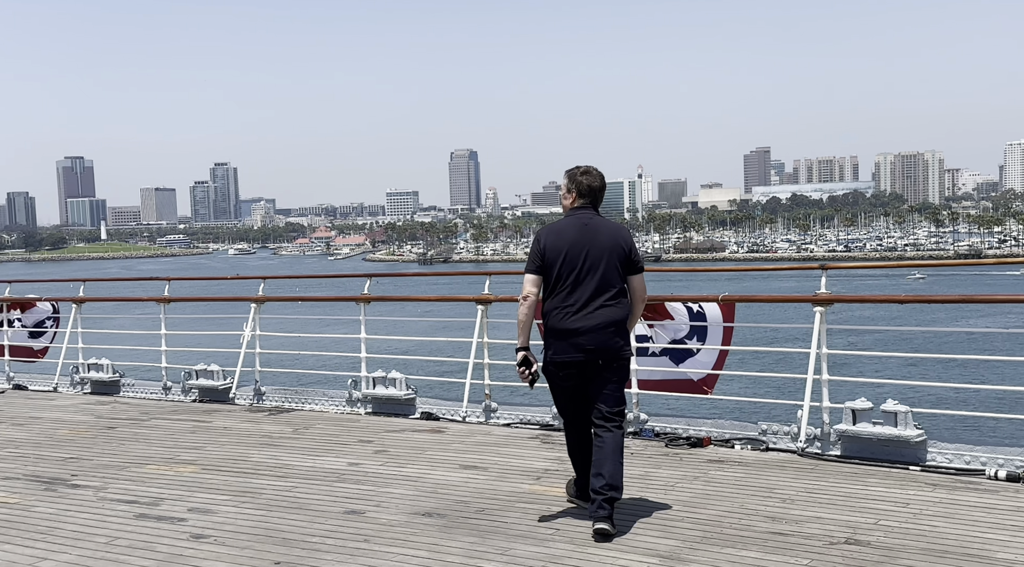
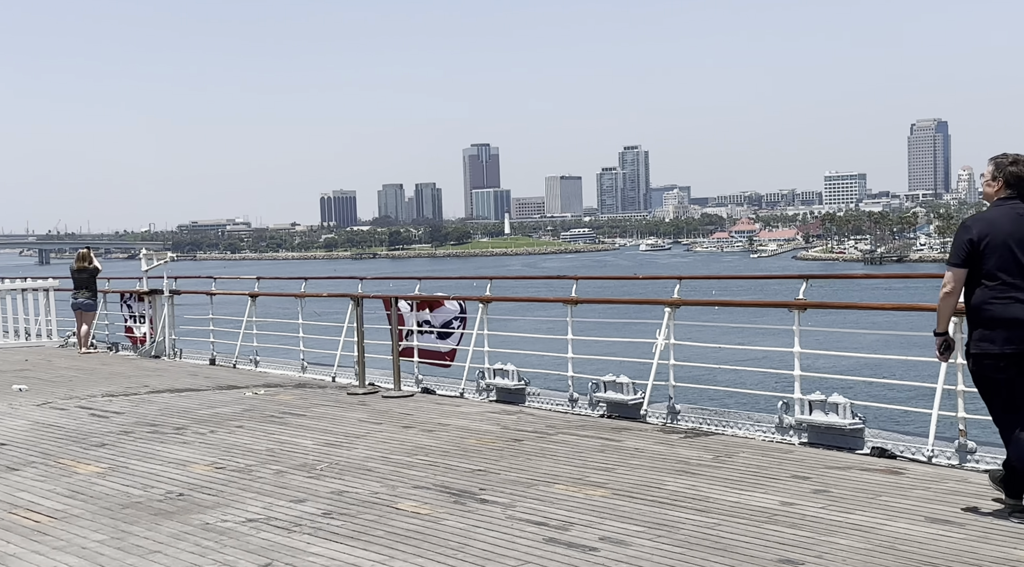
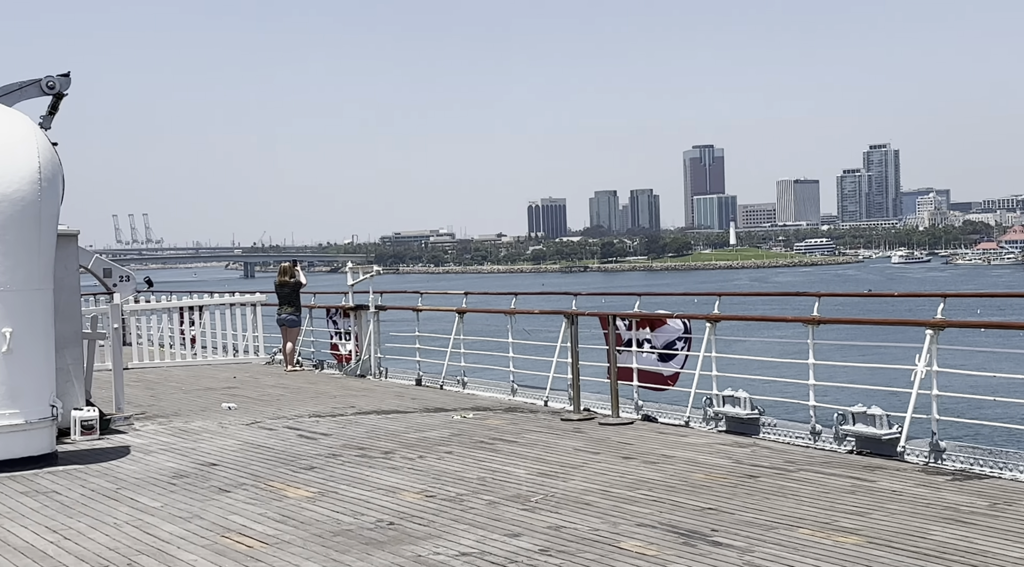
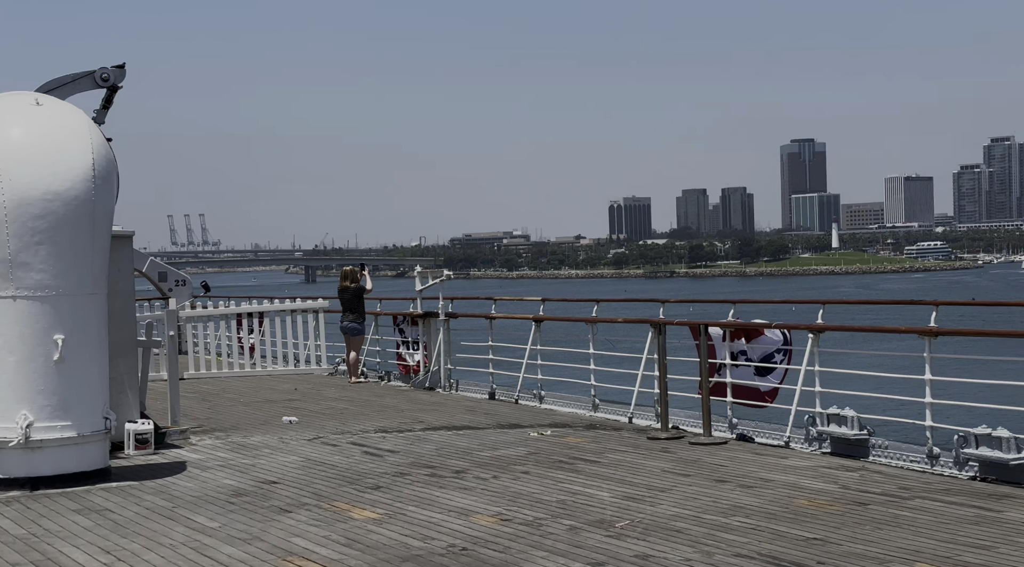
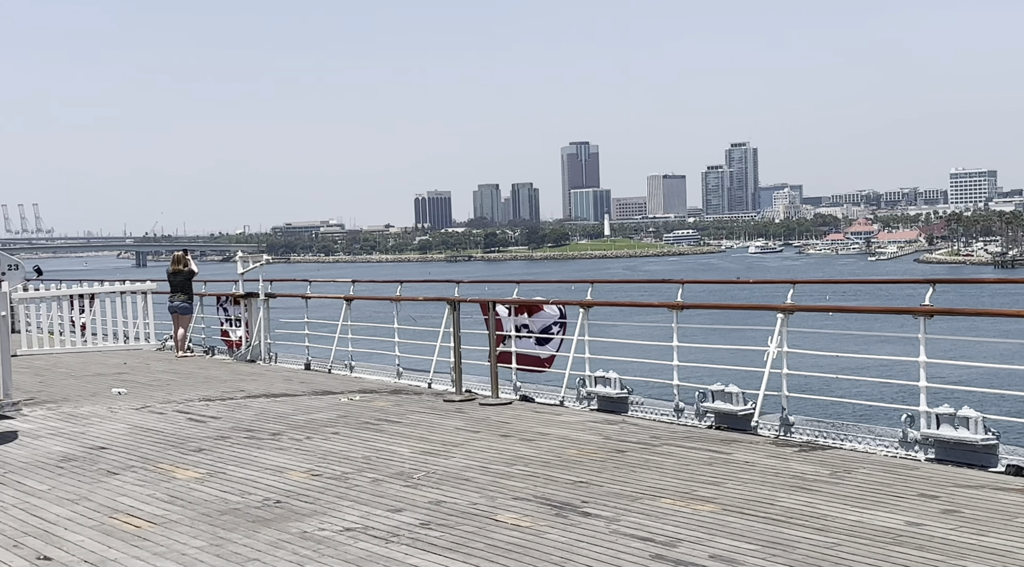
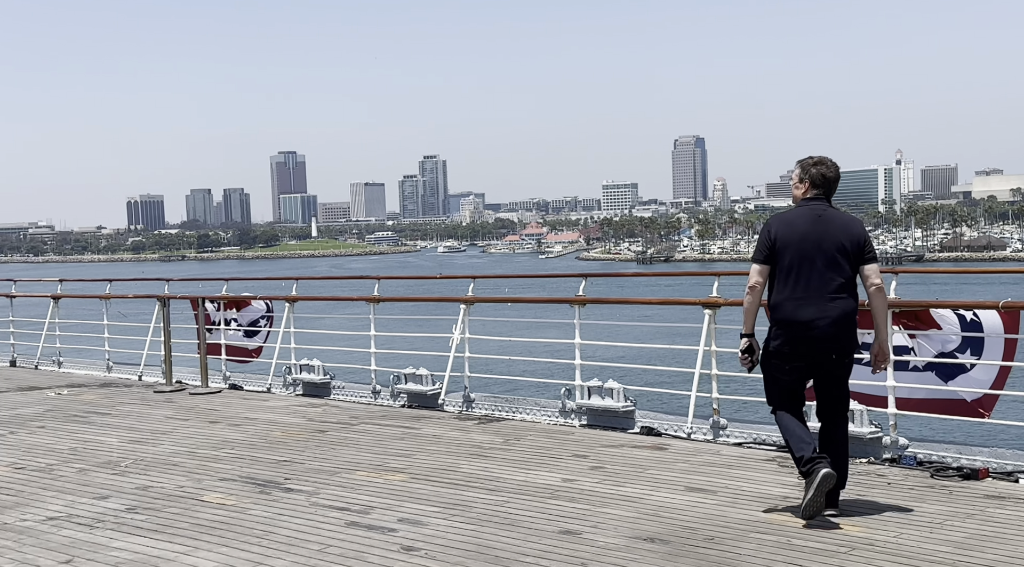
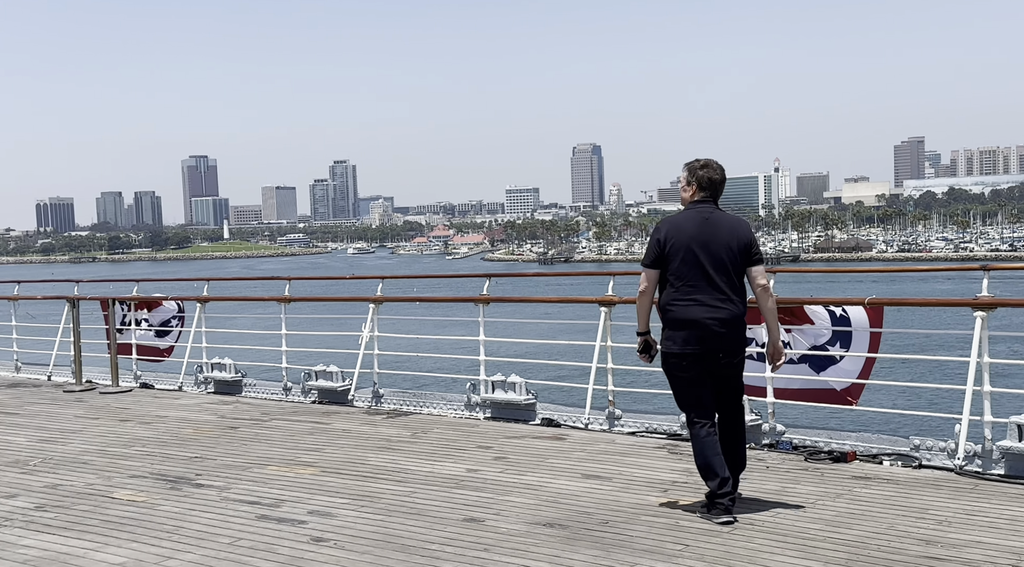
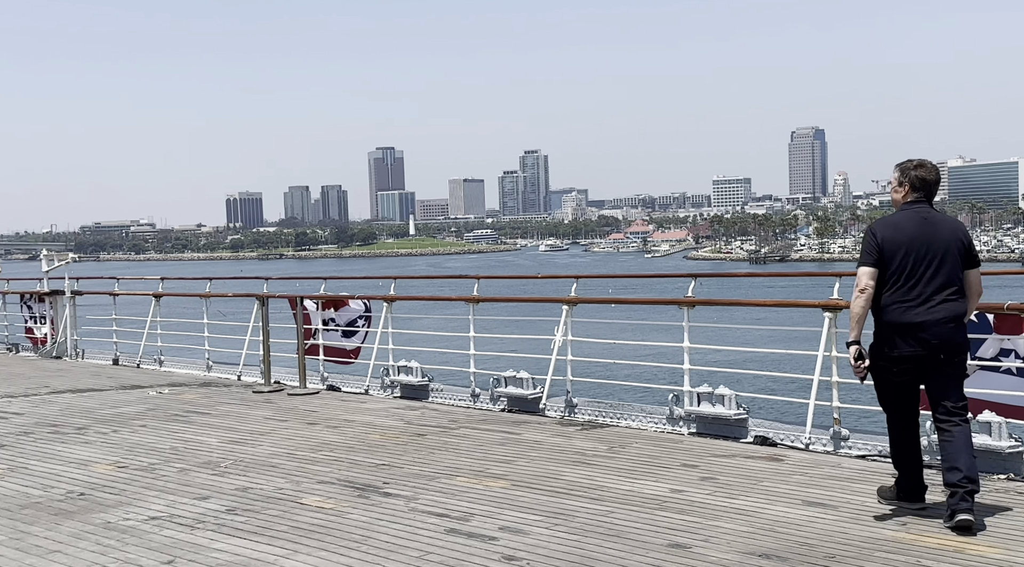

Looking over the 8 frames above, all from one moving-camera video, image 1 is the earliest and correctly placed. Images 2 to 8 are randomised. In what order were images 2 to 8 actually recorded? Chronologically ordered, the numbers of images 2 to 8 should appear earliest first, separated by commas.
7, 6, 8, 2, 5, 3, 4
